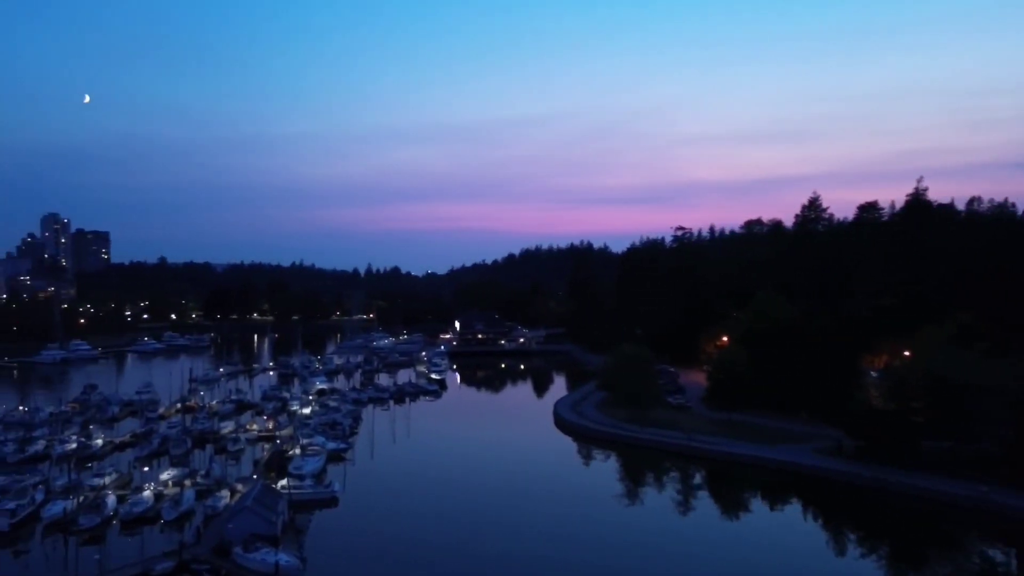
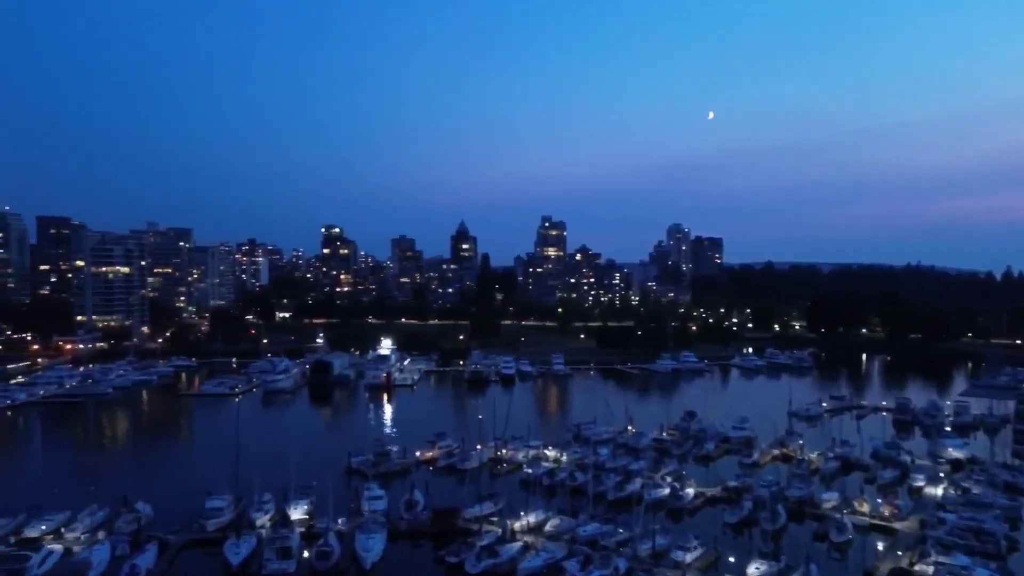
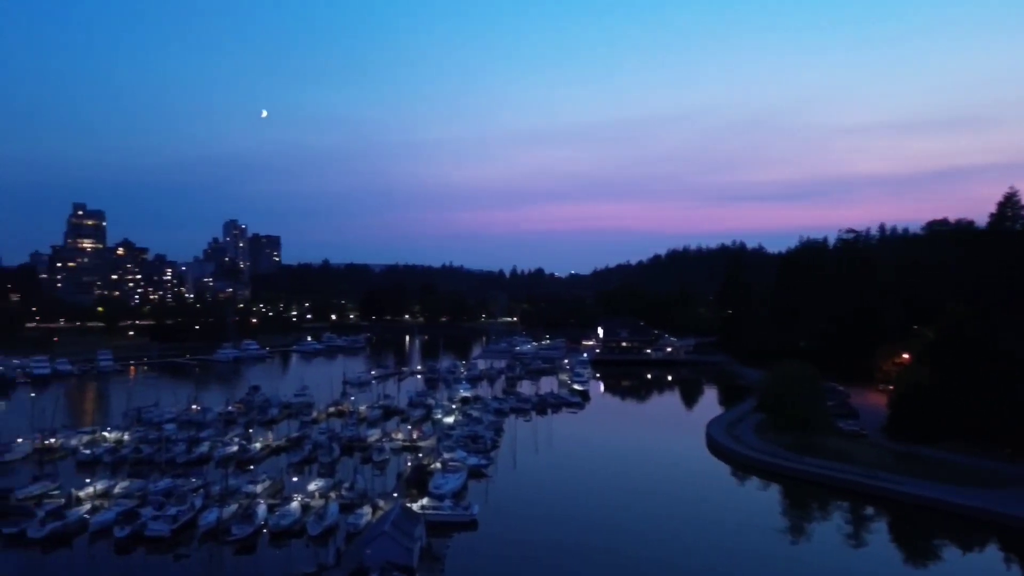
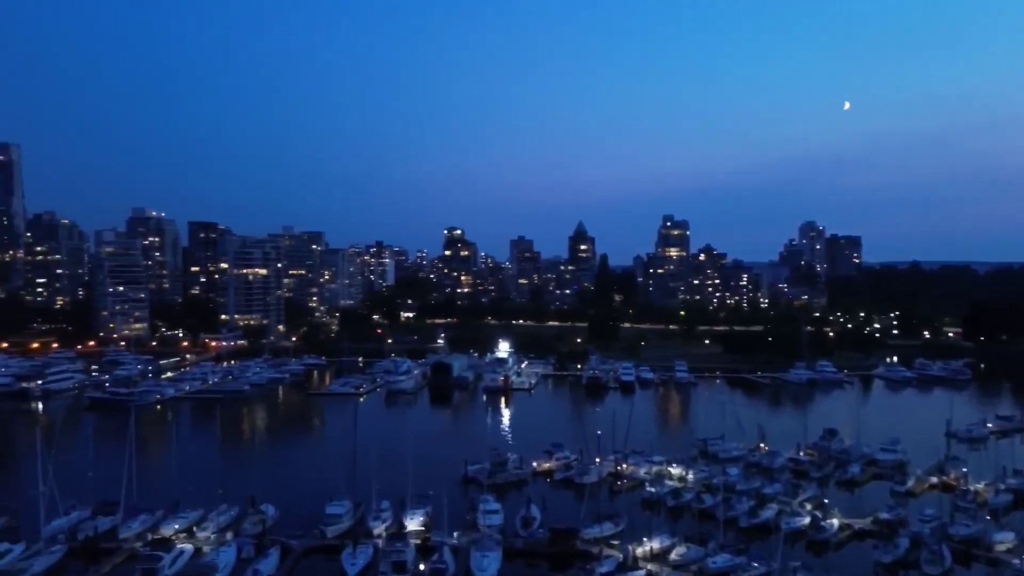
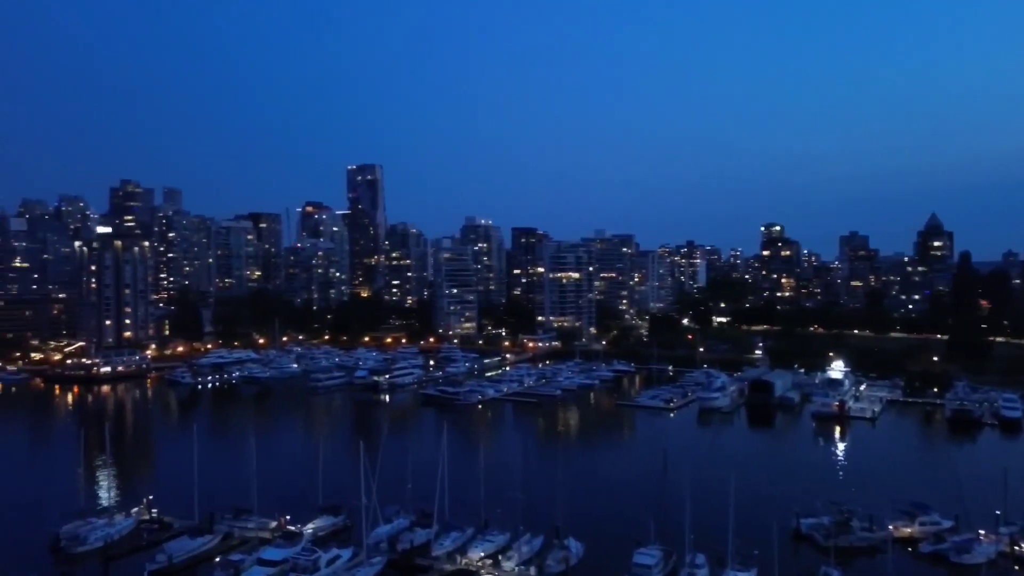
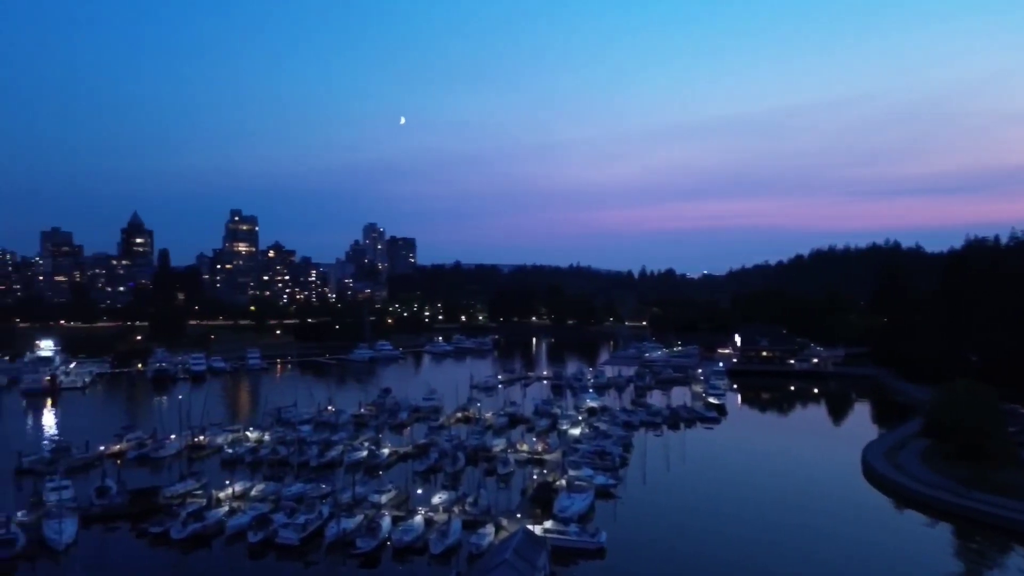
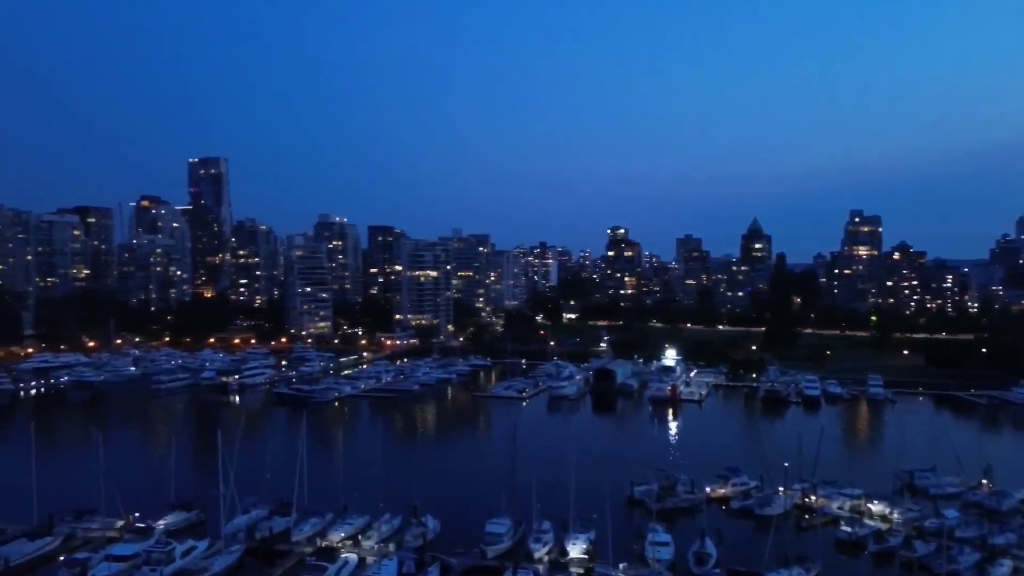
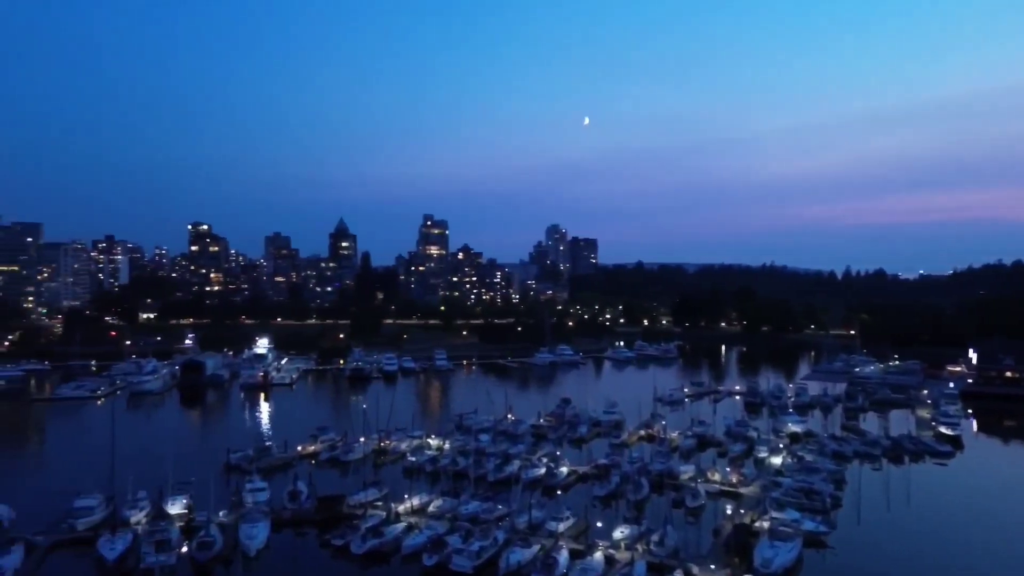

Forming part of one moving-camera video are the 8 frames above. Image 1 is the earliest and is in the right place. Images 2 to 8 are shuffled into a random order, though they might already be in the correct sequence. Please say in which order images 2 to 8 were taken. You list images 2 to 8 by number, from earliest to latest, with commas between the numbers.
3, 6, 8, 2, 4, 7, 5
